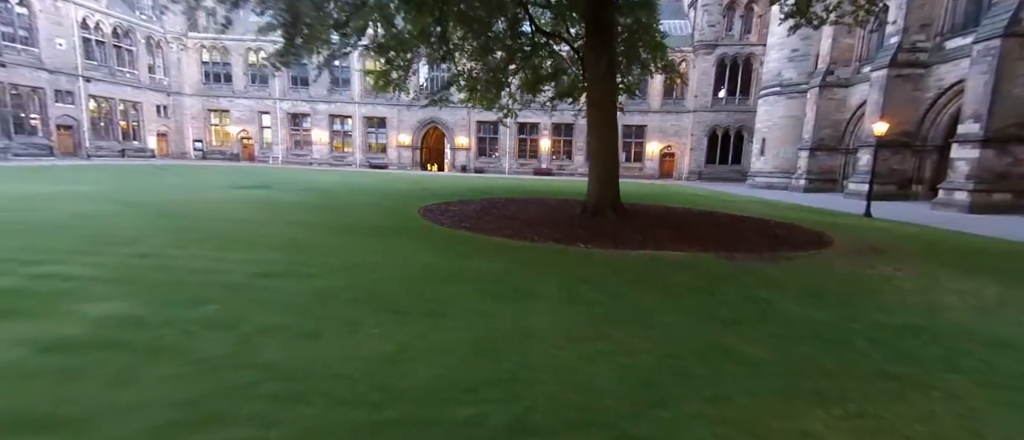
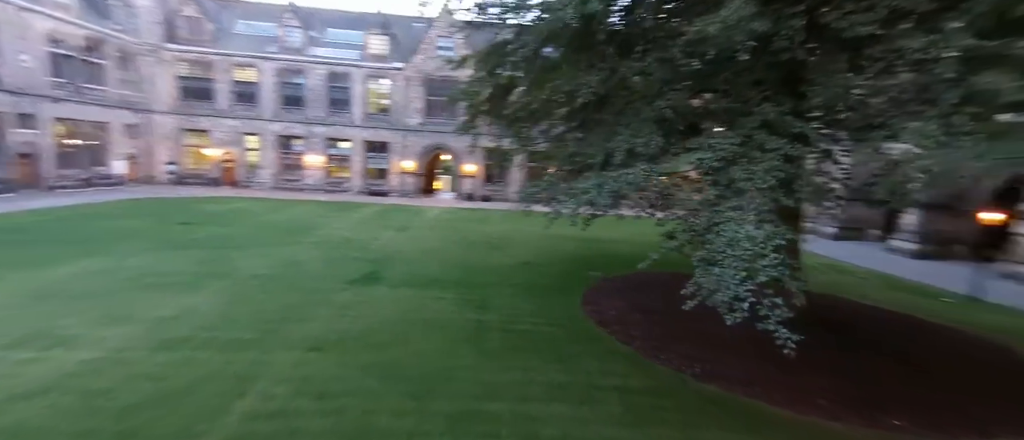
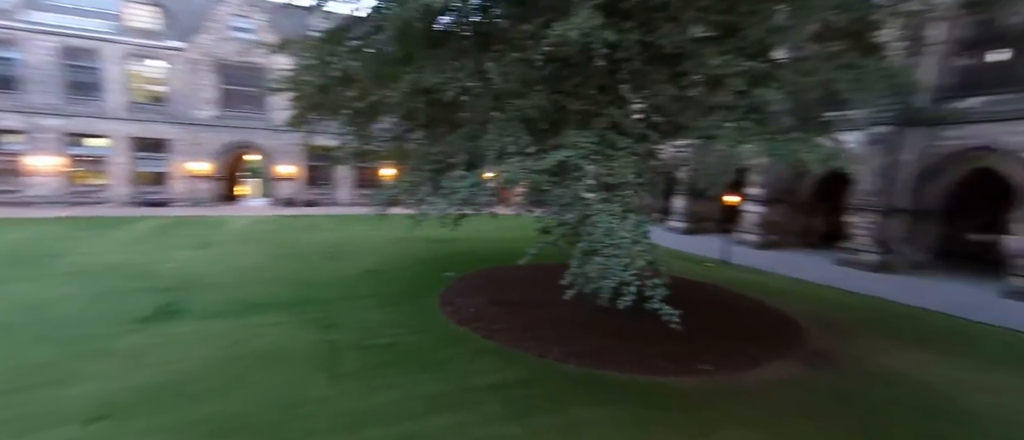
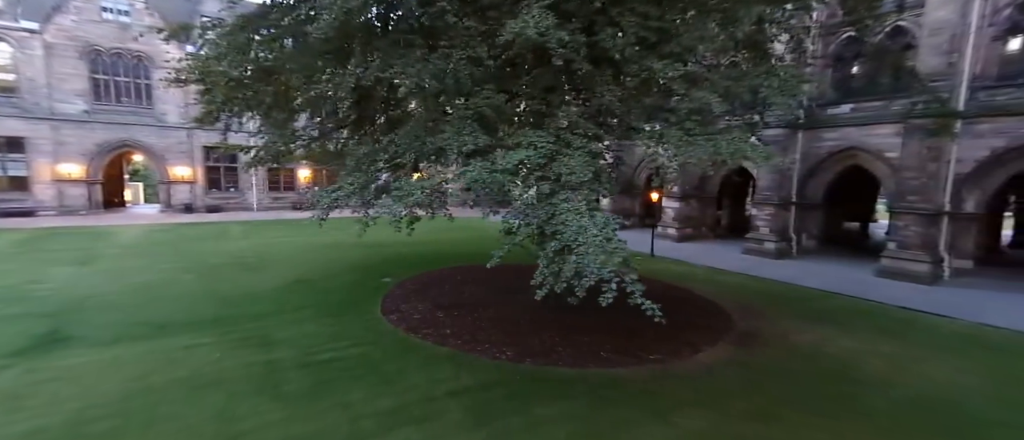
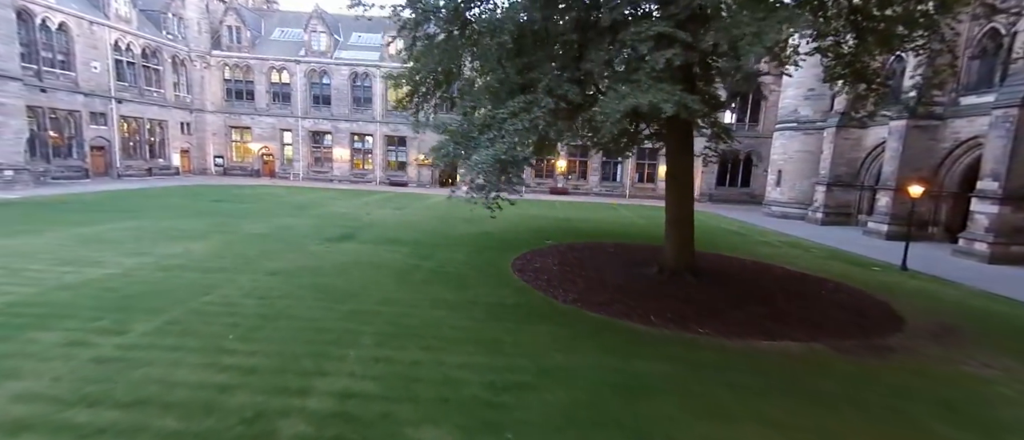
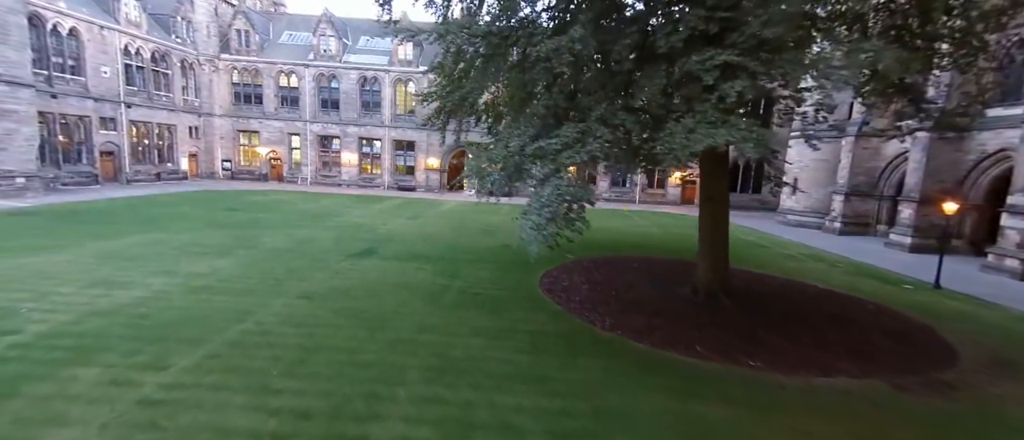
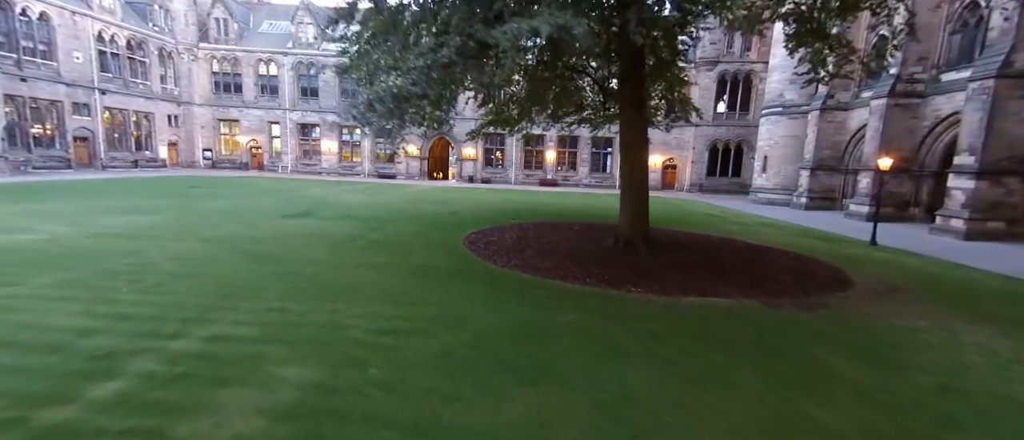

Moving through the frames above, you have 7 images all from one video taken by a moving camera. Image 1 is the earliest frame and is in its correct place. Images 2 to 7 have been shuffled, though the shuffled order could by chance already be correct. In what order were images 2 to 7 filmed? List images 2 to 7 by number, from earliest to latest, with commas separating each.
7, 5, 6, 2, 3, 4
